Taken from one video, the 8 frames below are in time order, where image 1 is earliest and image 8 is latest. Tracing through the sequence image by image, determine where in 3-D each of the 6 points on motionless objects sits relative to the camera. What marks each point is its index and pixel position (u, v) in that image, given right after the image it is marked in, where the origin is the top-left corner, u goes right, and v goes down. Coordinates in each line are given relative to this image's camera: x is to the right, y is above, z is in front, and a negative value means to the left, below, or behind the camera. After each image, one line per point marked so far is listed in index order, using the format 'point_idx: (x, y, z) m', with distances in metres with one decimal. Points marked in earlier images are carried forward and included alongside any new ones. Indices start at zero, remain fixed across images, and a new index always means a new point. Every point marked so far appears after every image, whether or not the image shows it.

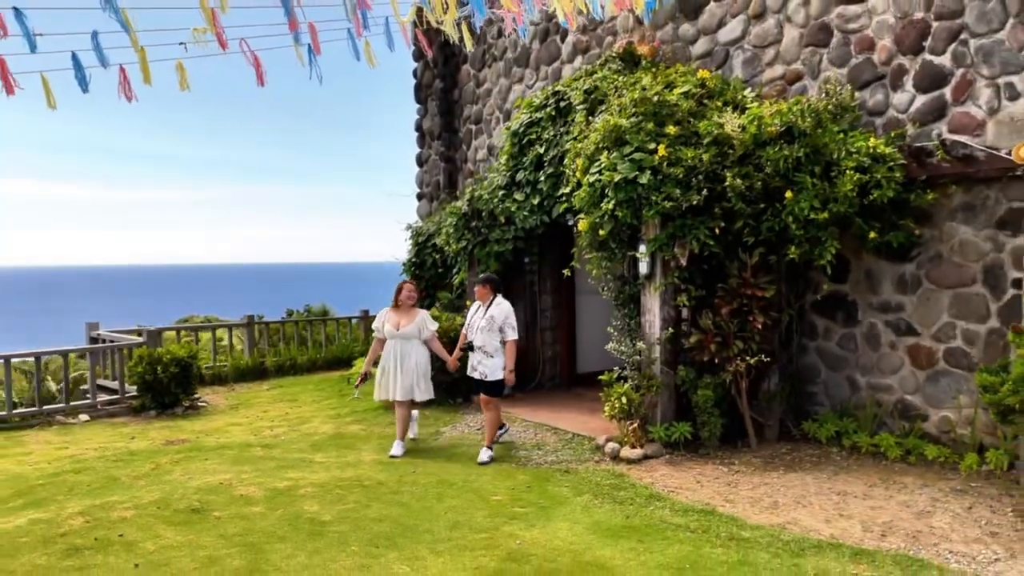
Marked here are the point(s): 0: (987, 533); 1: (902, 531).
0: (+1.9, -1.0, +3.6) m
1: (+1.6, -1.0, +3.6) m
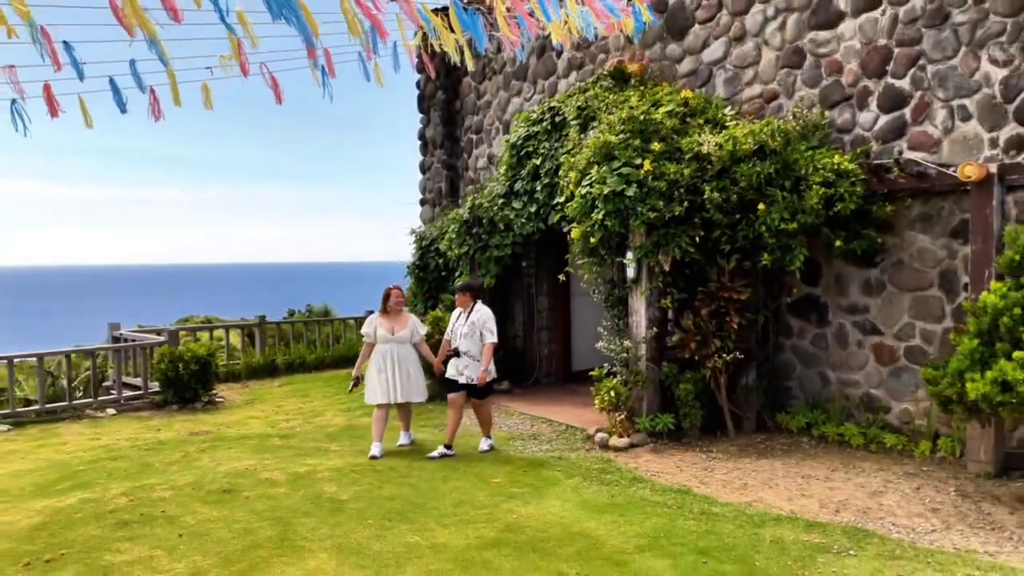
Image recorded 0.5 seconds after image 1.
0: (+1.9, -1.0, +4.1) m
1: (+1.6, -1.0, +4.1) m
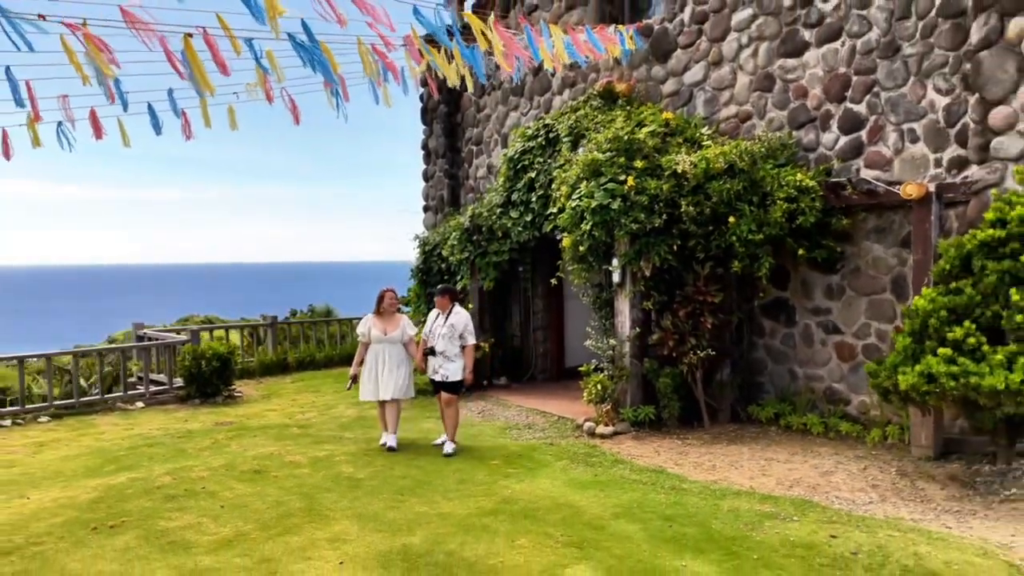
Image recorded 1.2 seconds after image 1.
0: (+1.9, -1.0, +4.7) m
1: (+1.6, -1.0, +4.7) m
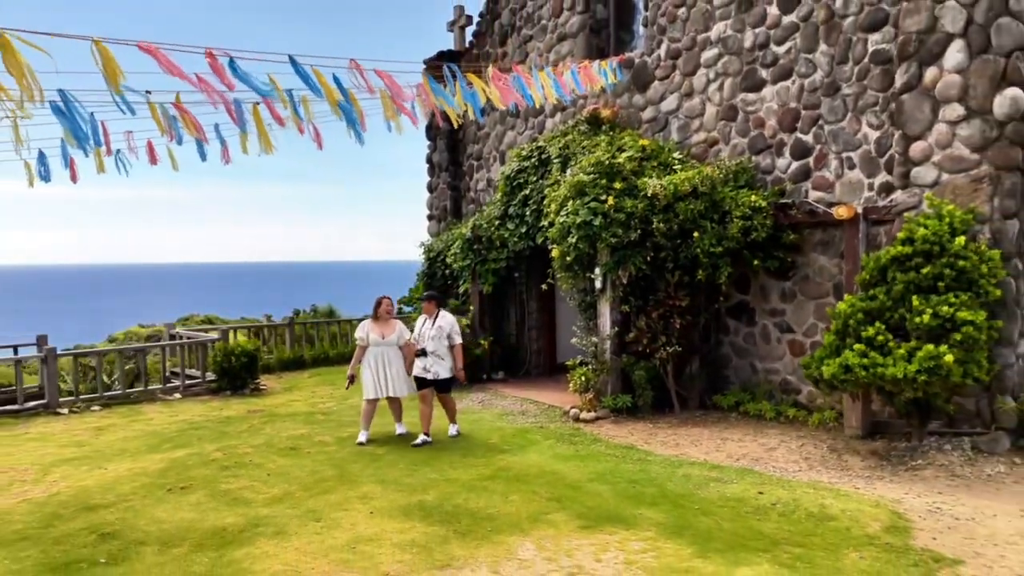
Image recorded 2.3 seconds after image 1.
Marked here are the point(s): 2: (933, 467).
0: (+1.9, -1.1, +5.7) m
1: (+1.5, -1.1, +5.7) m
2: (+2.5, -1.1, +5.3) m
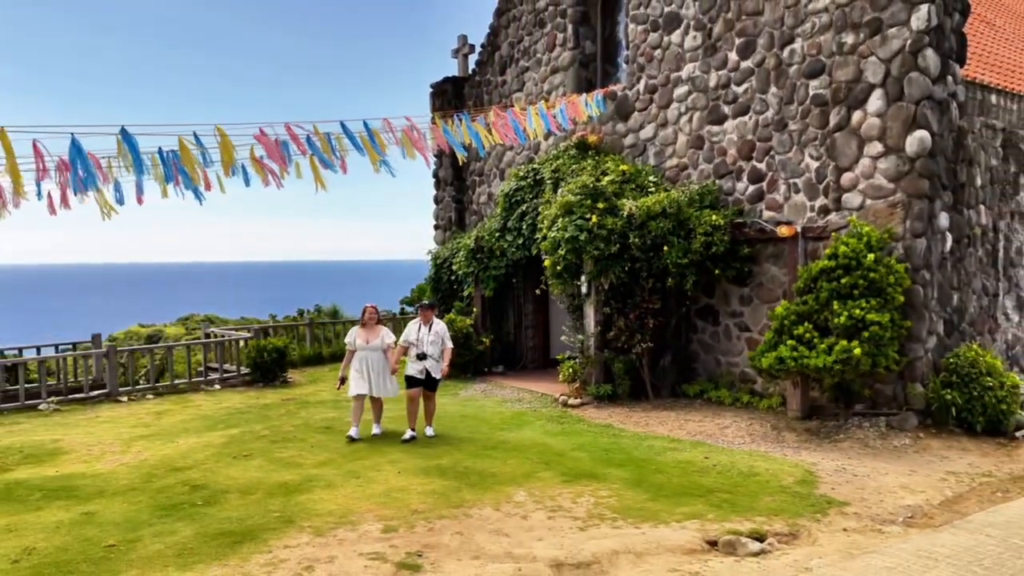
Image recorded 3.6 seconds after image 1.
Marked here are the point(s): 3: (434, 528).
0: (+1.9, -1.1, +6.9) m
1: (+1.5, -1.1, +6.9) m
2: (+2.5, -1.1, +6.6) m
3: (-0.4, -1.2, +4.6) m
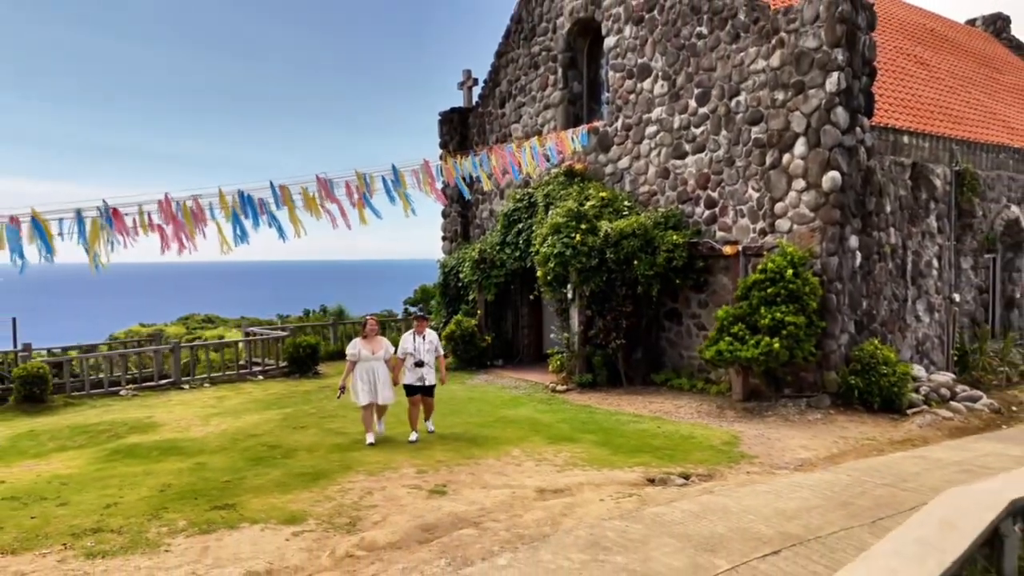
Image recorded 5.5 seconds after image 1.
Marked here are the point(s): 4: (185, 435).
0: (+1.8, -1.2, +8.7) m
1: (+1.5, -1.2, +8.7) m
2: (+2.5, -1.2, +8.4) m
3: (-0.4, -1.3, +6.4) m
4: (-2.9, -1.3, +7.9) m
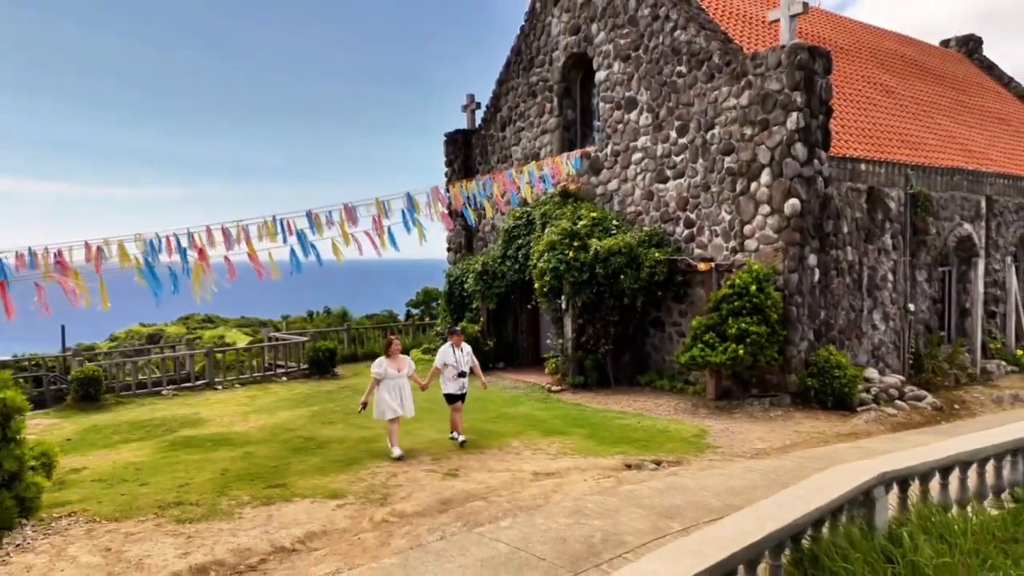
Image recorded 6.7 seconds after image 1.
0: (+1.8, -1.4, +10.0) m
1: (+1.5, -1.4, +10.0) m
2: (+2.5, -1.4, +9.6) m
3: (-0.4, -1.5, +7.6) m
4: (-2.9, -1.5, +9.1) m
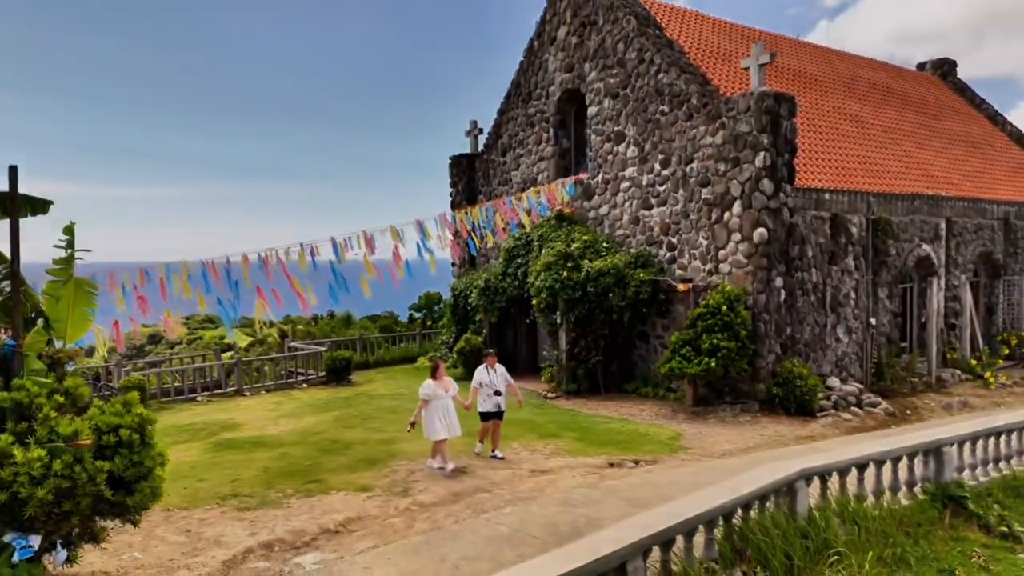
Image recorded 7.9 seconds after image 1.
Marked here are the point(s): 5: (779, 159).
0: (+1.8, -1.6, +11.2) m
1: (+1.5, -1.6, +11.2) m
2: (+2.5, -1.6, +10.9) m
3: (-0.4, -1.7, +8.9) m
4: (-2.9, -1.7, +10.4) m
5: (+3.4, +1.6, +11.2) m
